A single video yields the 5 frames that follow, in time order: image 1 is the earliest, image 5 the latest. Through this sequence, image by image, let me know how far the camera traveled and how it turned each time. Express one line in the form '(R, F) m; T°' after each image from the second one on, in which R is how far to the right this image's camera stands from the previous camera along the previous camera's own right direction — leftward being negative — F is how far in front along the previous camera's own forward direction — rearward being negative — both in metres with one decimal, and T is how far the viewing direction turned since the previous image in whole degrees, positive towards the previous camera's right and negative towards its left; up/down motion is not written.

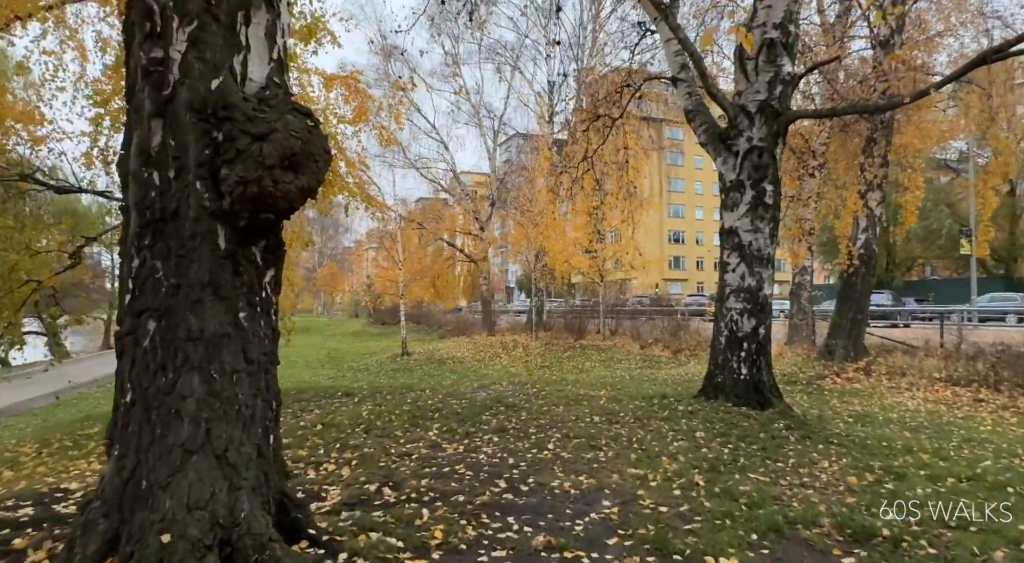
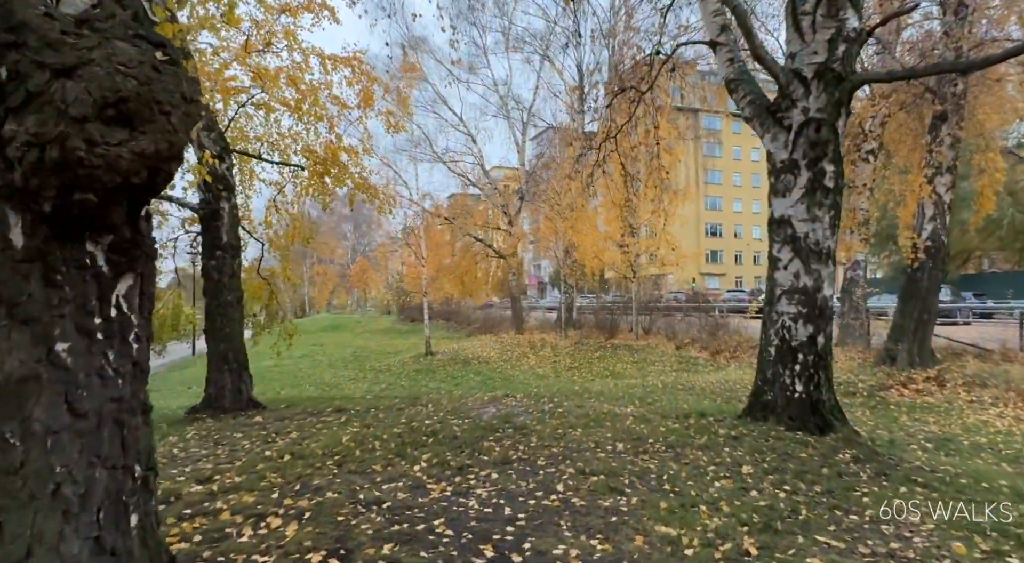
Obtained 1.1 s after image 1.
(+0.3, +1.0) m; -3°
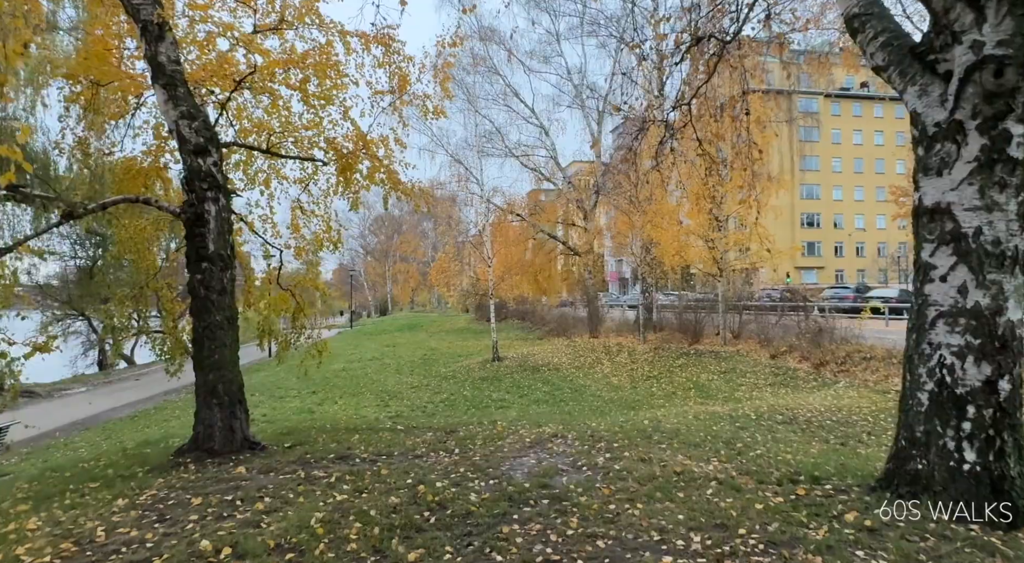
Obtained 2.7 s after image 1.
(+0.4, +1.6) m; -8°
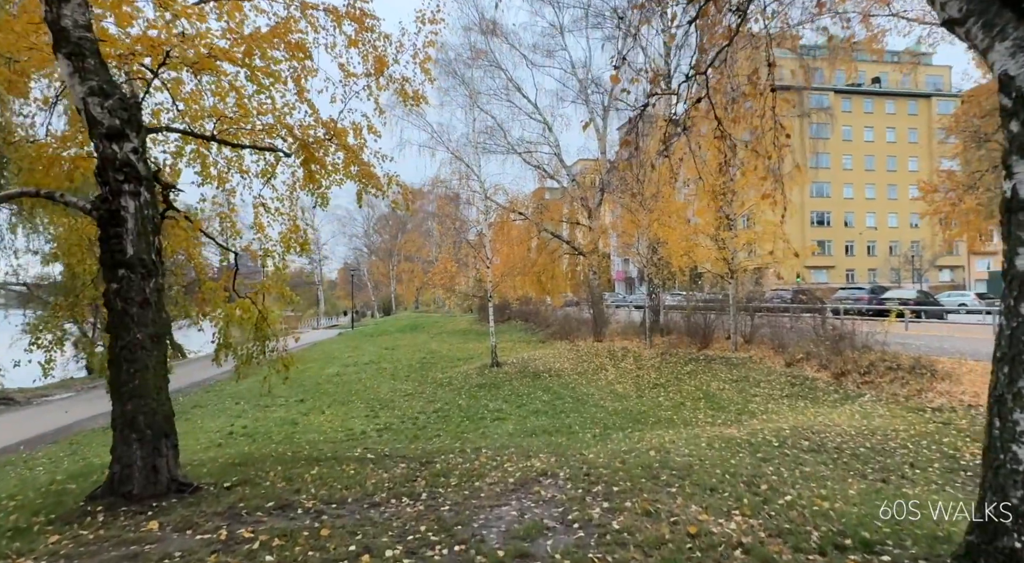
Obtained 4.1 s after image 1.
(+0.2, +1.0) m; -1°
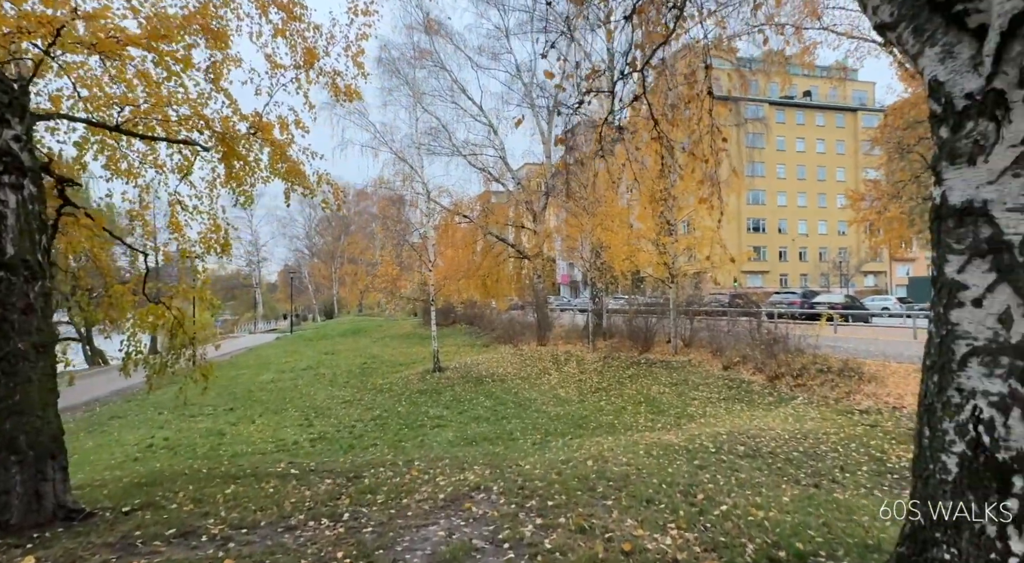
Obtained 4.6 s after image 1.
(+0.1, +0.3) m; +5°
